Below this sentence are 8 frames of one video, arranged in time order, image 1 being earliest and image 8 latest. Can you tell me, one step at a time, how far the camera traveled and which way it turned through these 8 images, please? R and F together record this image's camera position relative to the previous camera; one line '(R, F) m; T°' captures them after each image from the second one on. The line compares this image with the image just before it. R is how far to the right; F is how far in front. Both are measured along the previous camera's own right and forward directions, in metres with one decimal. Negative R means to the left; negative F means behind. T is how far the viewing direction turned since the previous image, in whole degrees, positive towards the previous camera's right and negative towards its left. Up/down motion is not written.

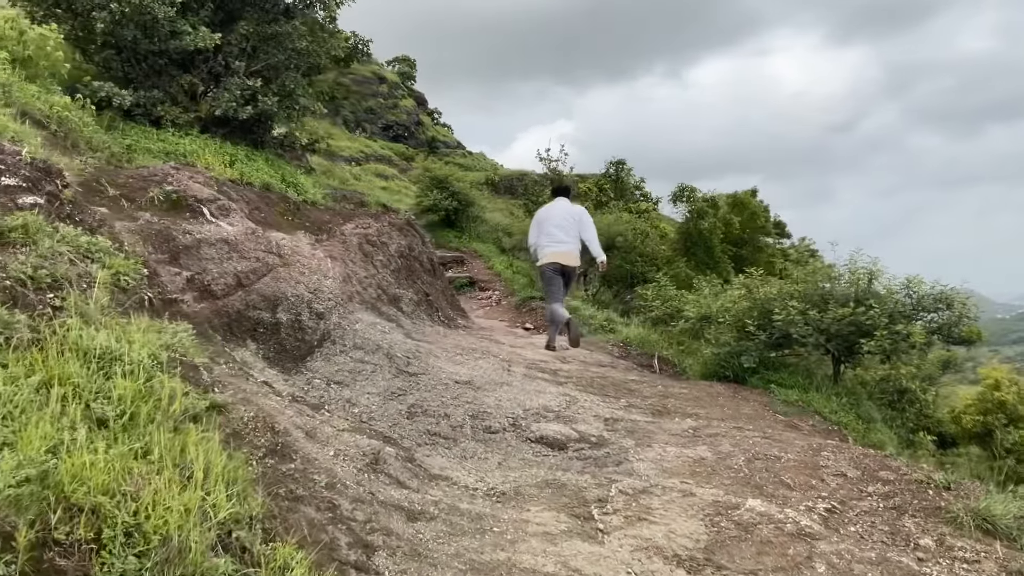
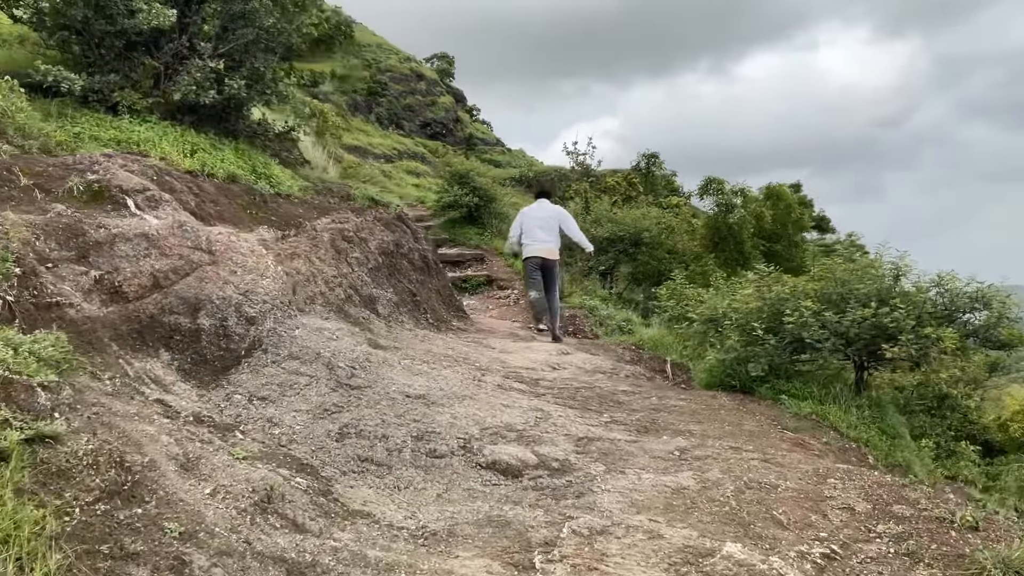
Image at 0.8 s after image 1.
(+0.4, +0.7) m; -2°
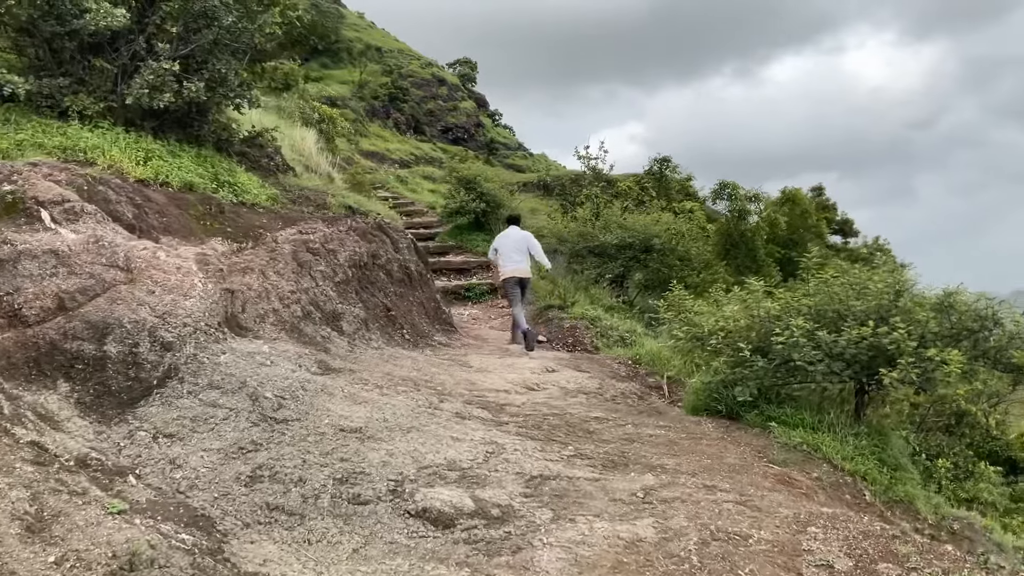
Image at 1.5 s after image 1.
(+0.3, +0.5) m; -1°
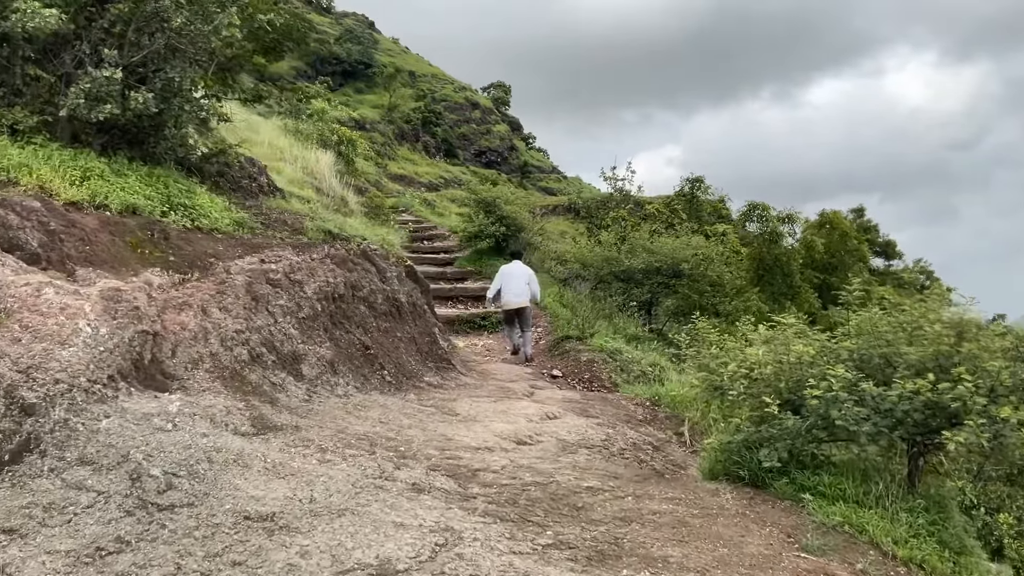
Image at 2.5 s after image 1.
(+0.2, +0.8) m; -2°
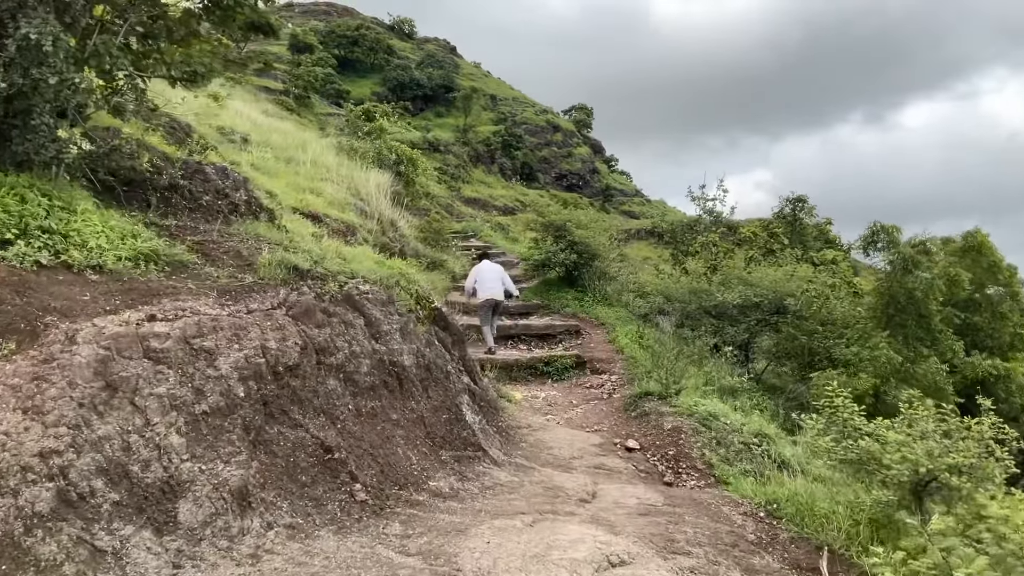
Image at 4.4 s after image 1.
(+0.2, +2.2) m; -5°
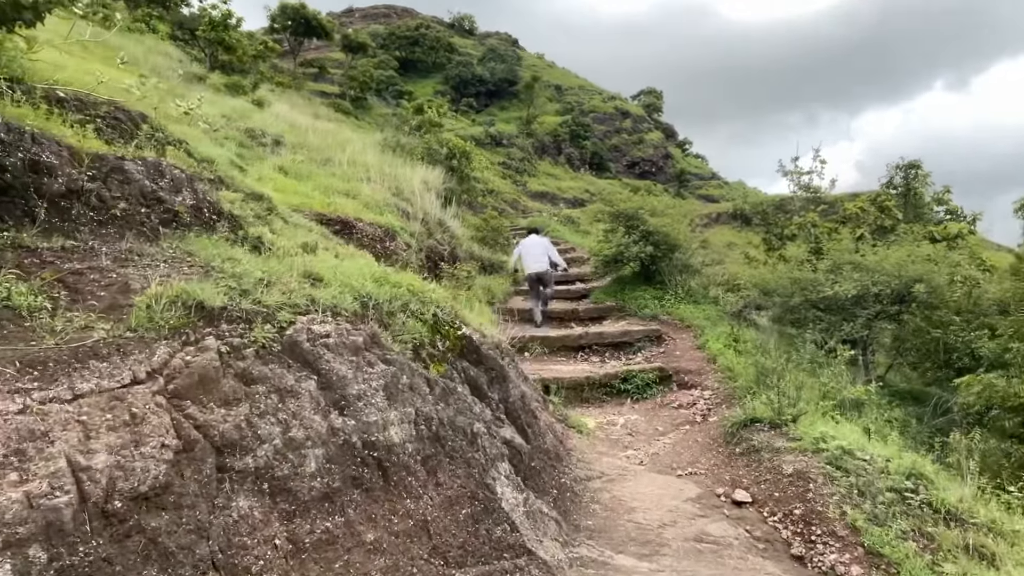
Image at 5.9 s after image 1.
(+0.1, +1.8) m; -4°
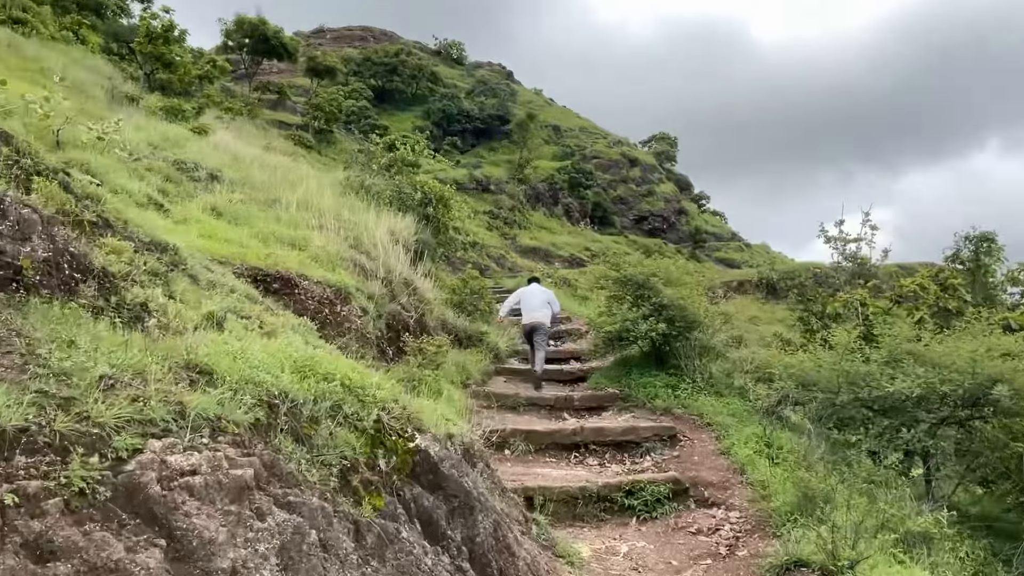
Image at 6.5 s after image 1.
(0.0, +1.9) m; +1°
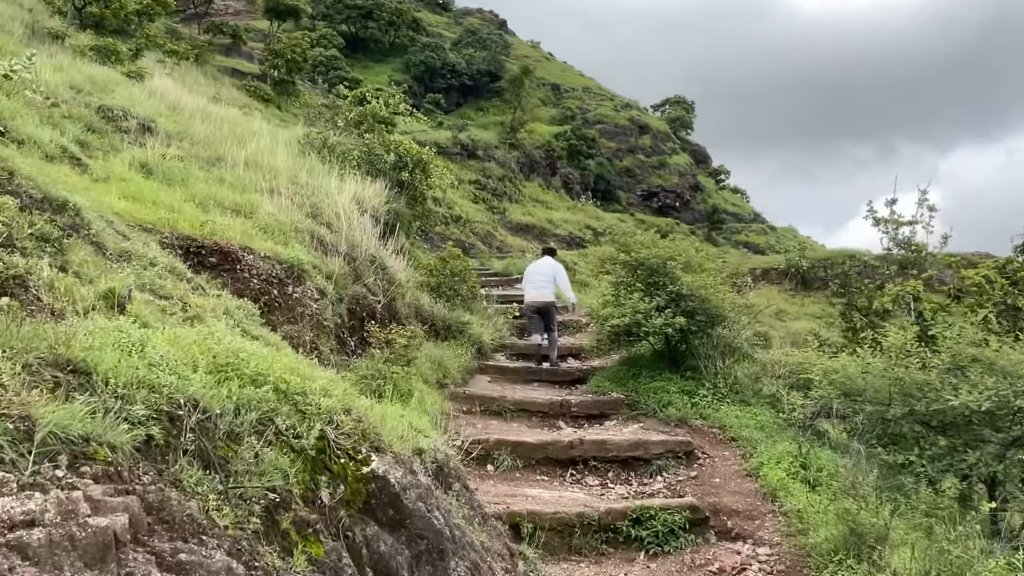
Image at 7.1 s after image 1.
(0.0, +1.3) m; +1°
